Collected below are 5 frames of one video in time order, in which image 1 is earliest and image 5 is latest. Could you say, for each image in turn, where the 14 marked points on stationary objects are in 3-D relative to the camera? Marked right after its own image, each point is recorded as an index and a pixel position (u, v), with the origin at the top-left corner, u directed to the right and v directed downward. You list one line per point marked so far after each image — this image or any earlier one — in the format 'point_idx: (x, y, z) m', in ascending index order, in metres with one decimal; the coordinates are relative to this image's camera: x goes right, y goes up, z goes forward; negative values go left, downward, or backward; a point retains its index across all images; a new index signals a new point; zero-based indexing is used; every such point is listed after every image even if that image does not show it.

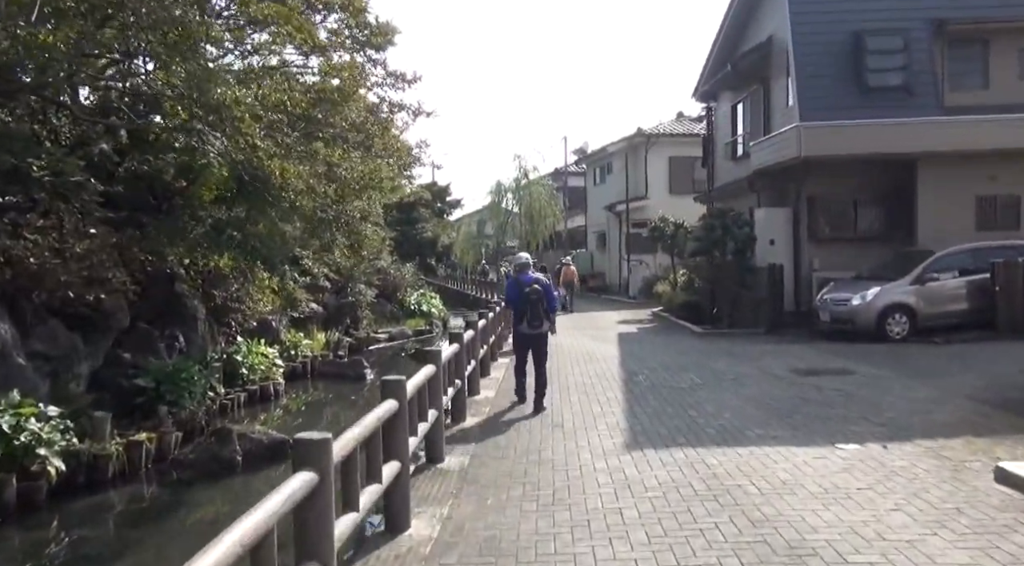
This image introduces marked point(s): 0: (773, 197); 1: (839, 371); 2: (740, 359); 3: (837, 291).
0: (+6.2, +2.0, +17.9) m
1: (+4.4, -1.2, +10.3) m
2: (+3.6, -1.2, +12.0) m
3: (+6.1, -0.2, +14.3) m
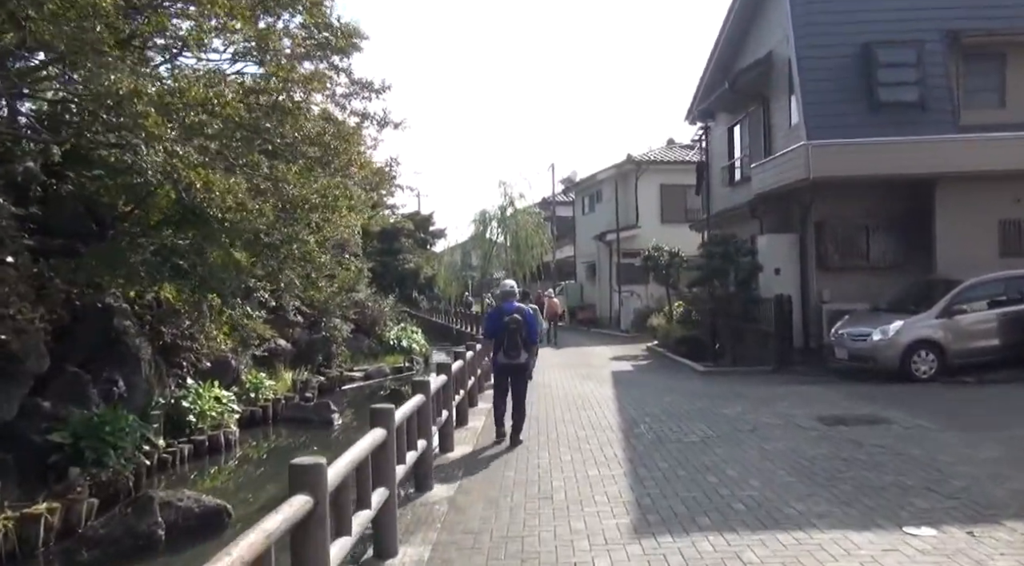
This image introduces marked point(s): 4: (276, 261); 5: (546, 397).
0: (+5.8, +1.3, +16.6) m
1: (+4.2, -1.6, +8.9) m
2: (+3.3, -1.7, +10.5) m
3: (+5.8, -0.7, +12.9) m
4: (-3.2, +0.3, +10.2) m
5: (+0.6, -1.9, +12.3) m
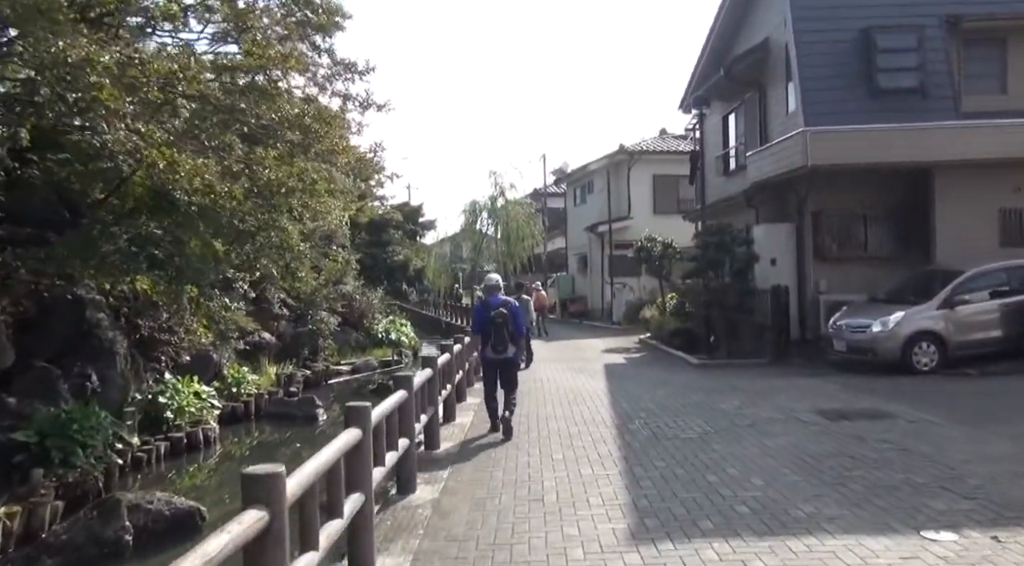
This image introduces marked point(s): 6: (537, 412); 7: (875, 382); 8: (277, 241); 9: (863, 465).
0: (+5.6, +1.5, +16.3) m
1: (+4.1, -1.5, +8.6) m
2: (+3.2, -1.5, +10.2) m
3: (+5.6, -0.6, +12.6) m
4: (-3.4, +0.5, +9.7) m
5: (+0.4, -1.7, +11.9) m
6: (+0.3, -1.7, +9.9) m
7: (+5.3, -1.5, +11.1) m
8: (-3.1, +0.6, +9.9) m
9: (+2.9, -1.5, +6.3) m
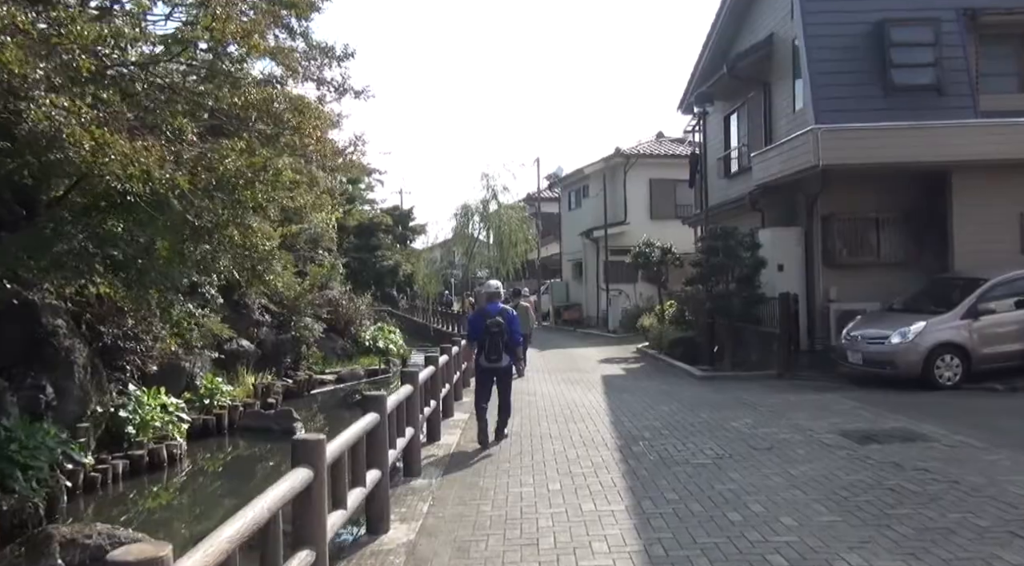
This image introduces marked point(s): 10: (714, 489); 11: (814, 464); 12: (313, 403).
0: (+5.4, +1.3, +15.5) m
1: (+4.0, -1.6, +7.7) m
2: (+3.1, -1.6, +9.3) m
3: (+5.5, -0.7, +11.7) m
4: (-3.5, +0.4, +8.8) m
5: (+0.3, -1.8, +11.1) m
6: (+0.2, -1.7, +9.0) m
7: (+5.2, -1.6, +10.3) m
8: (-3.2, +0.5, +9.0) m
9: (+2.8, -1.6, +5.4) m
10: (+1.6, -1.6, +6.0) m
11: (+2.7, -1.6, +6.8) m
12: (-4.6, -2.8, +17.7) m
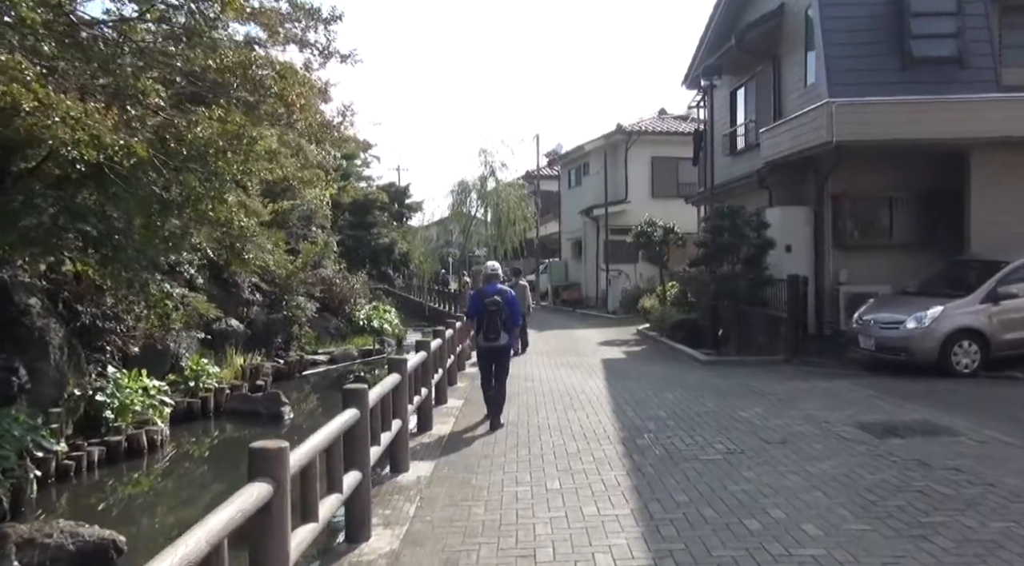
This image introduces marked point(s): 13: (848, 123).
0: (+5.4, +1.7, +14.9) m
1: (+4.0, -1.4, +7.2) m
2: (+3.0, -1.4, +8.8) m
3: (+5.5, -0.4, +11.2) m
4: (-3.5, +0.6, +8.3) m
5: (+0.2, -1.5, +10.6) m
6: (+0.2, -1.5, +8.5) m
7: (+5.2, -1.3, +9.8) m
8: (-3.3, +0.7, +8.4) m
9: (+2.8, -1.5, +4.9) m
10: (+1.6, -1.5, +5.5) m
11: (+2.7, -1.5, +6.3) m
12: (-4.7, -2.3, +17.2) m
13: (+5.3, +2.5, +12.0) m
